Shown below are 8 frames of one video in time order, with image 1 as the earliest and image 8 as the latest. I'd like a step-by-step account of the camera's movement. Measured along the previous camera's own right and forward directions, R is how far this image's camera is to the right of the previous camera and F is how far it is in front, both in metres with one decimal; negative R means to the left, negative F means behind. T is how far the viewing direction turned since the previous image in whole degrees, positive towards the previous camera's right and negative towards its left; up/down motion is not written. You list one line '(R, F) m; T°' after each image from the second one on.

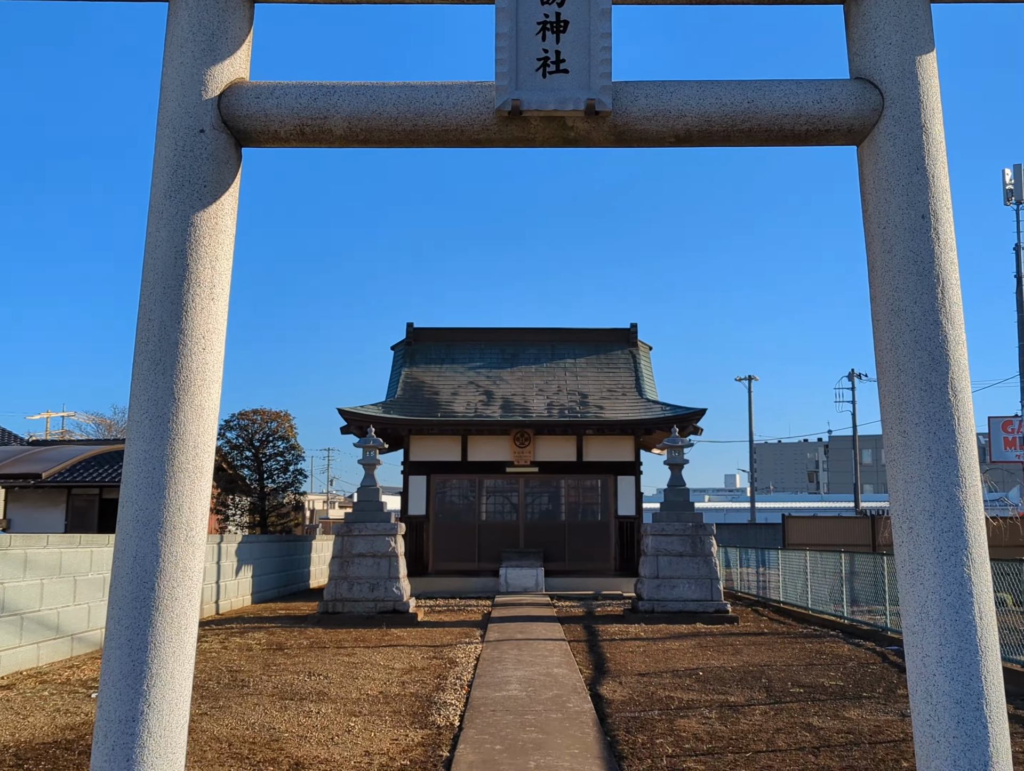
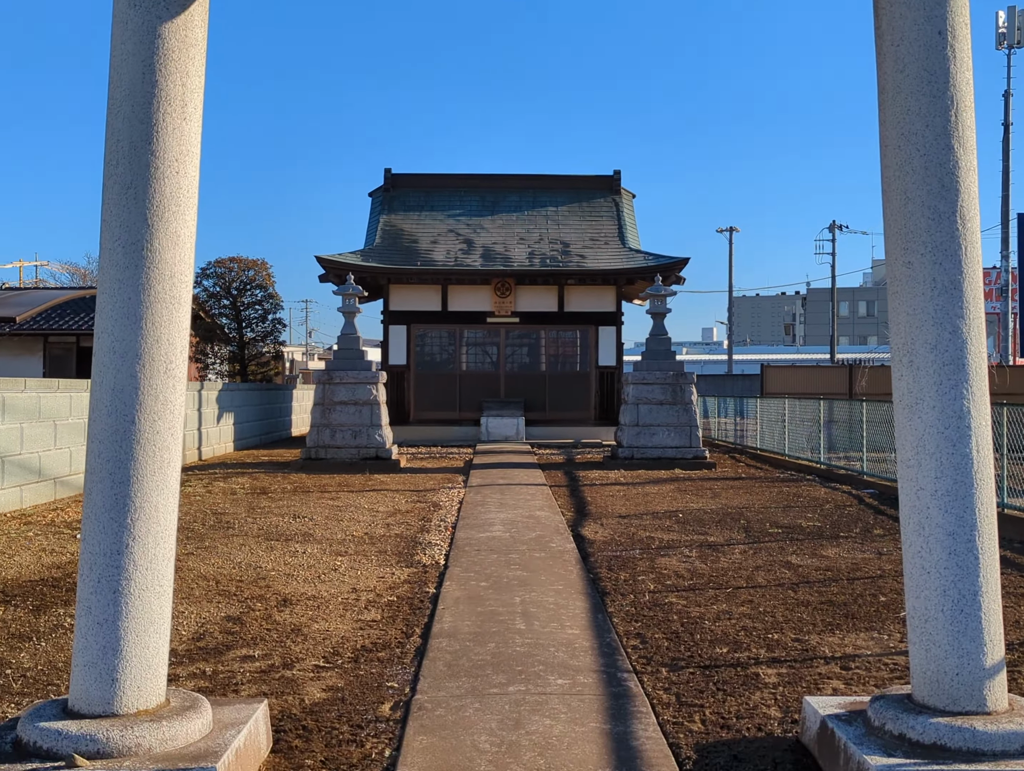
(0.0, +0.1) m; +1°
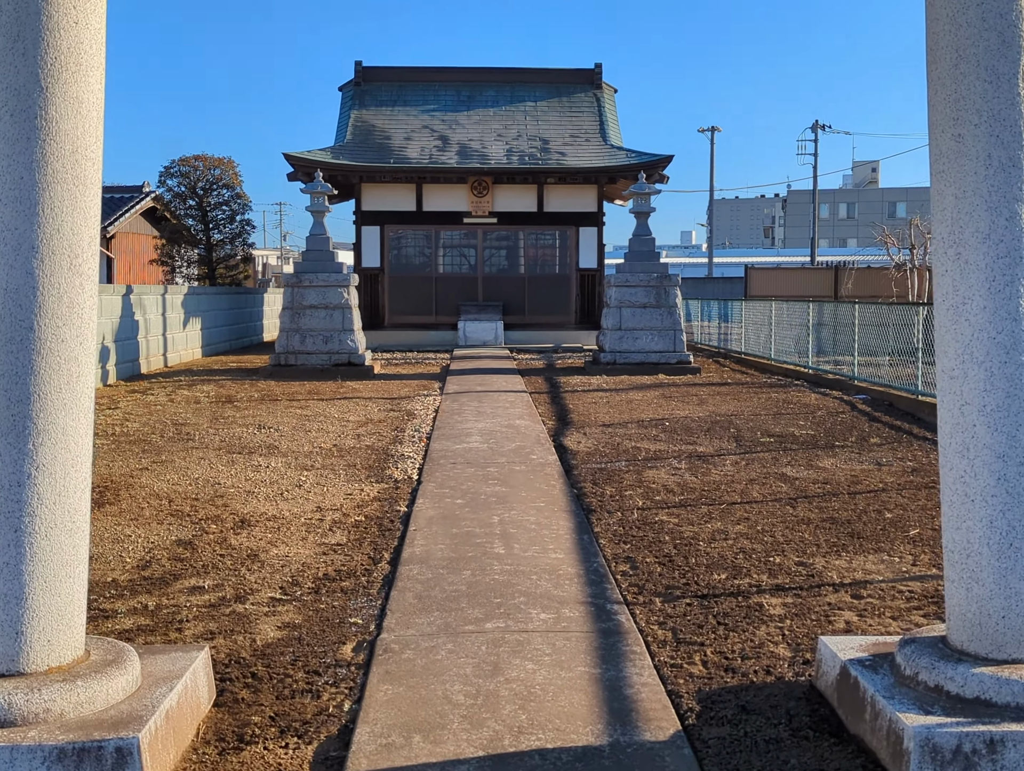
(0.0, +0.4) m; +1°
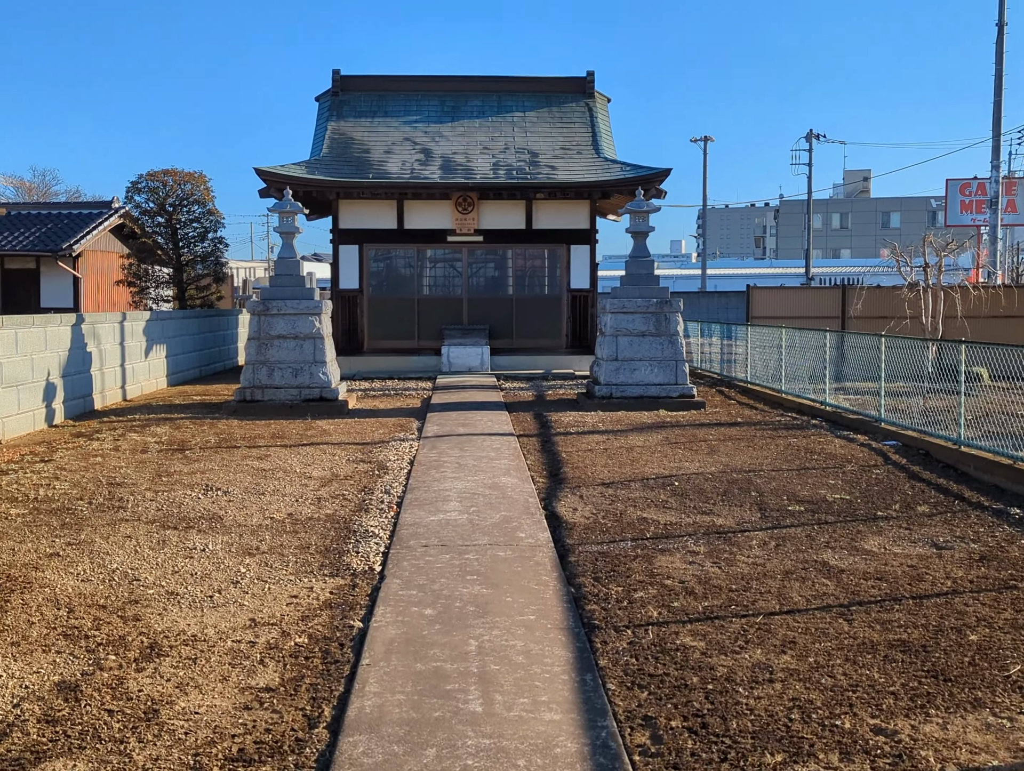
(0.0, +1.0) m; +1°
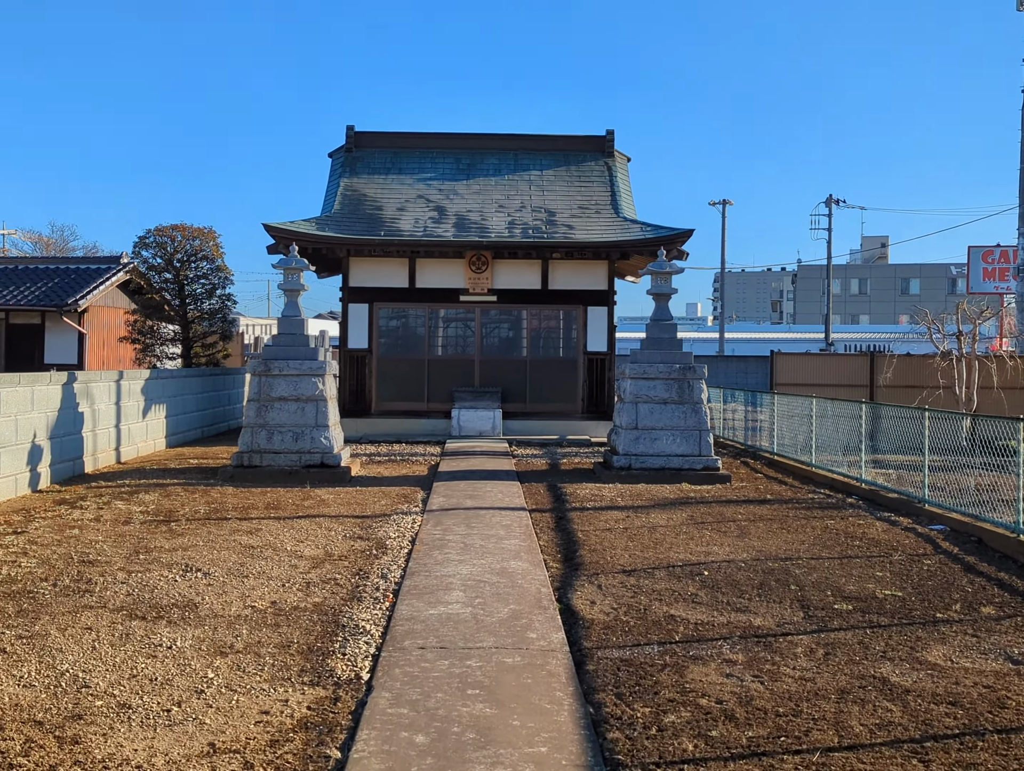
(0.0, +0.6) m; -1°
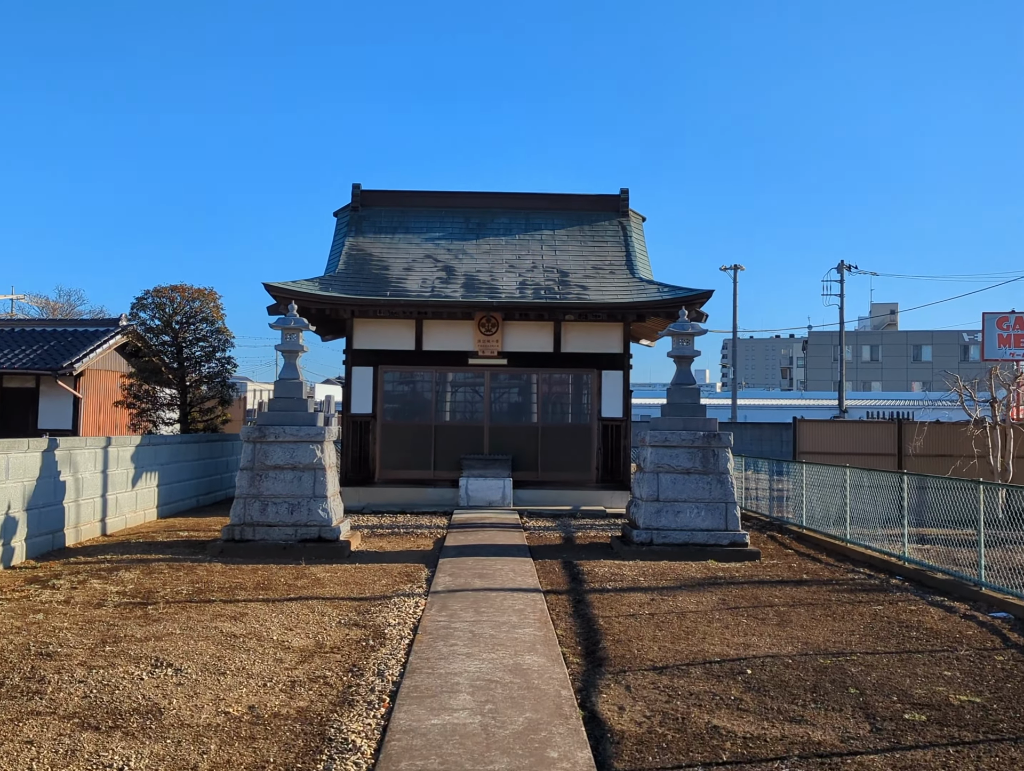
(0.0, +0.6) m; 0°
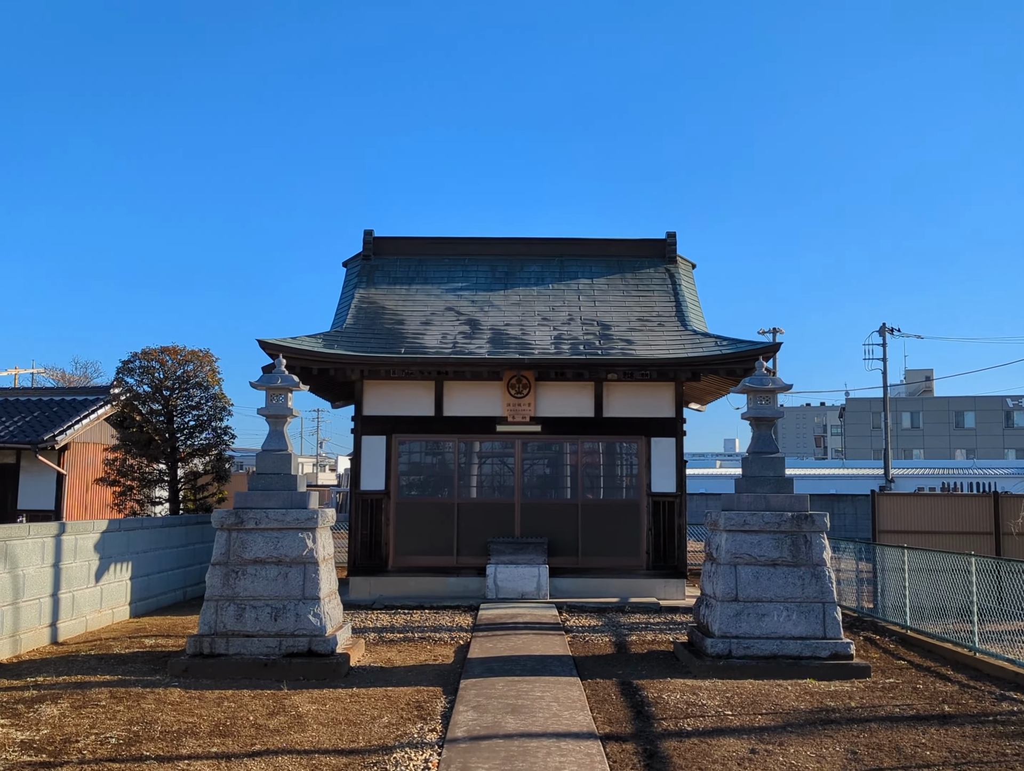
(-0.1, +1.8) m; -1°
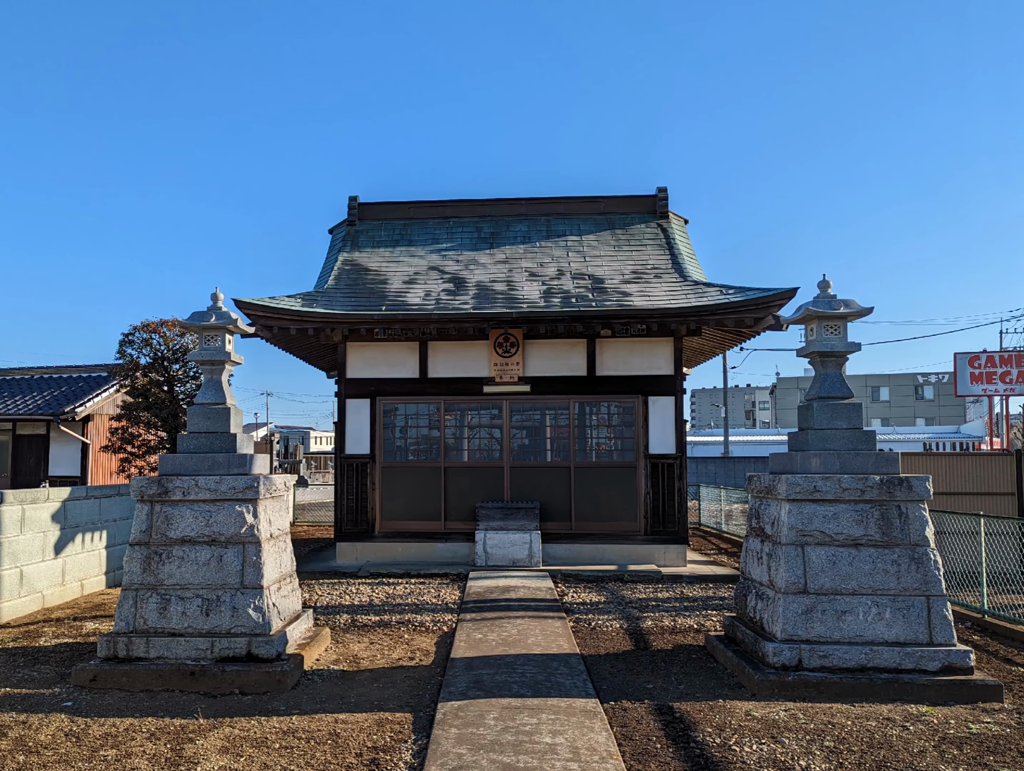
(0.0, +1.8) m; 0°
